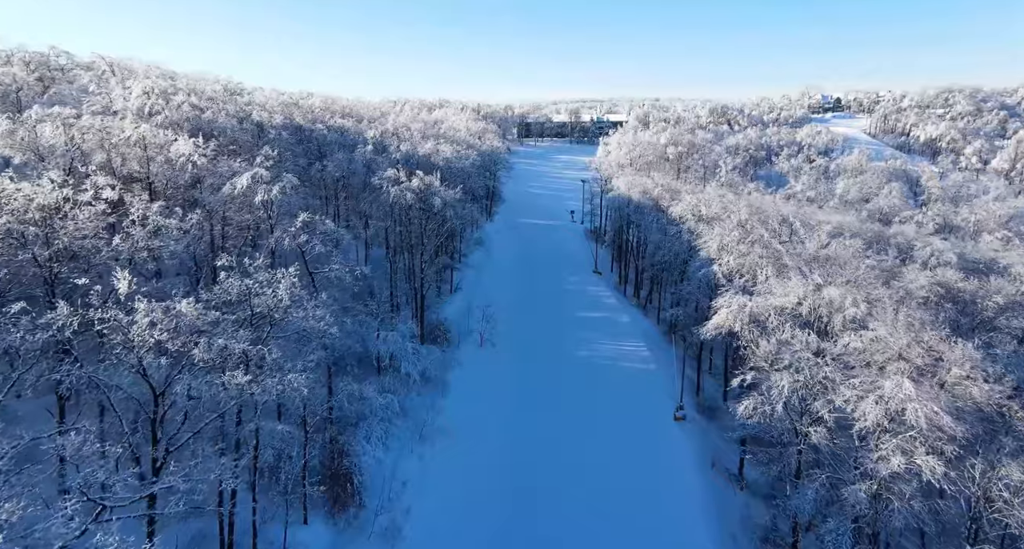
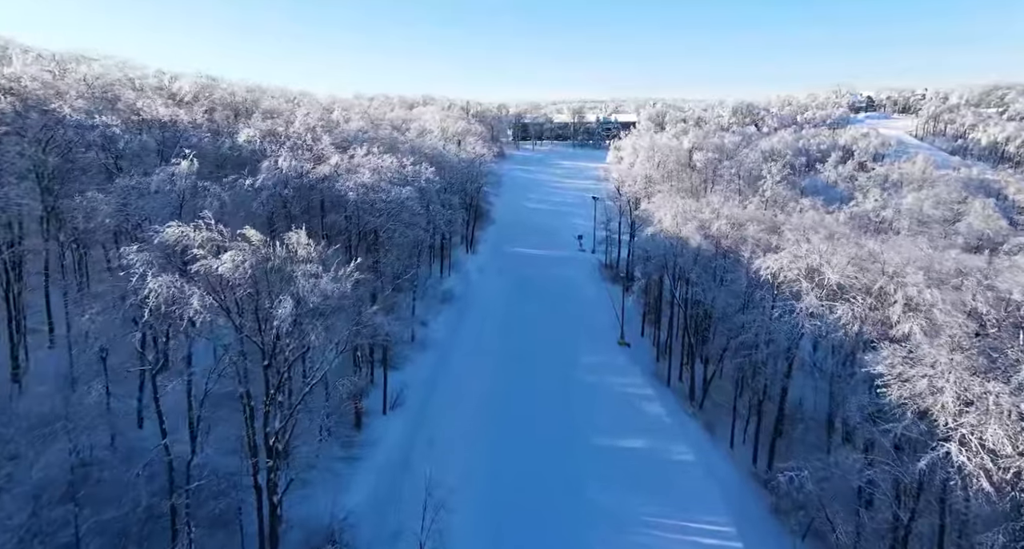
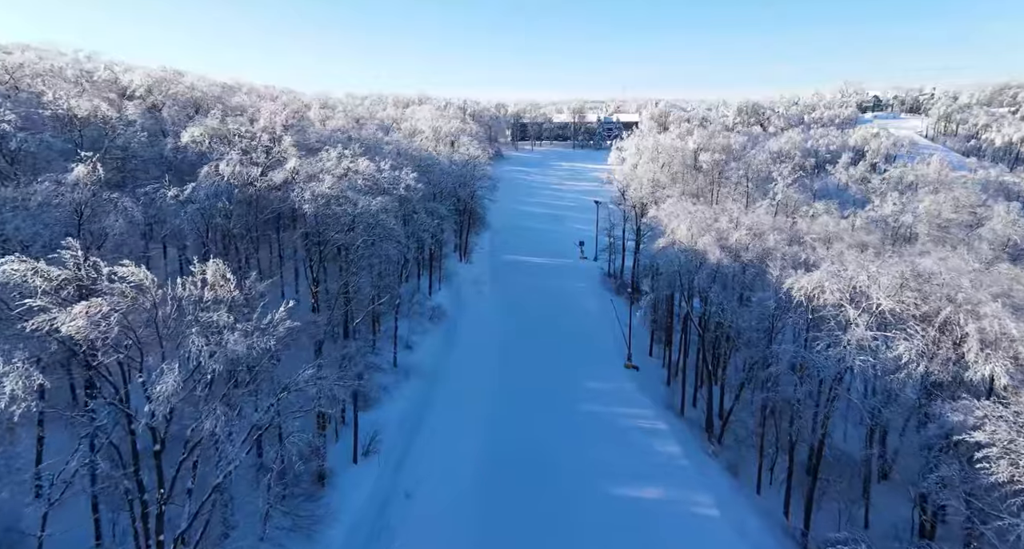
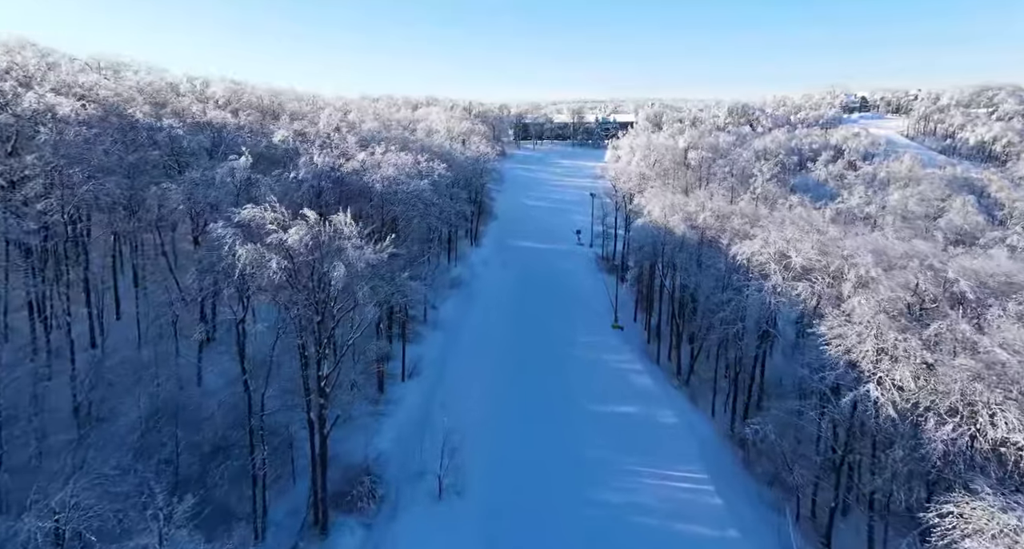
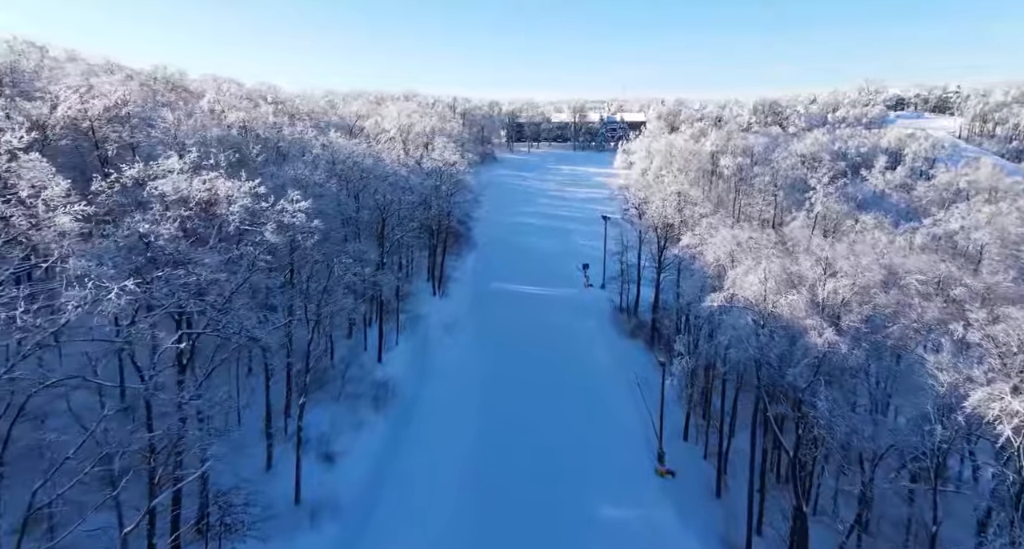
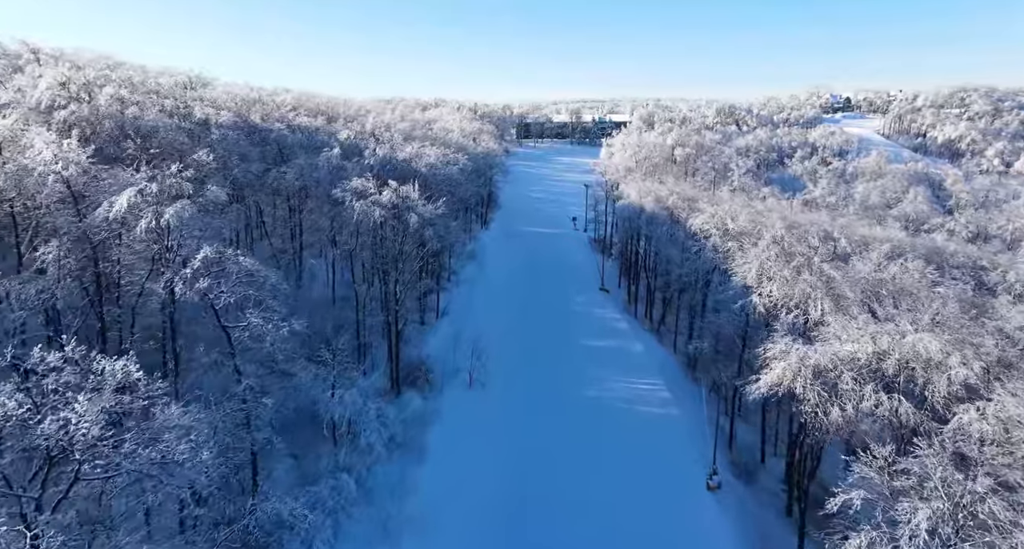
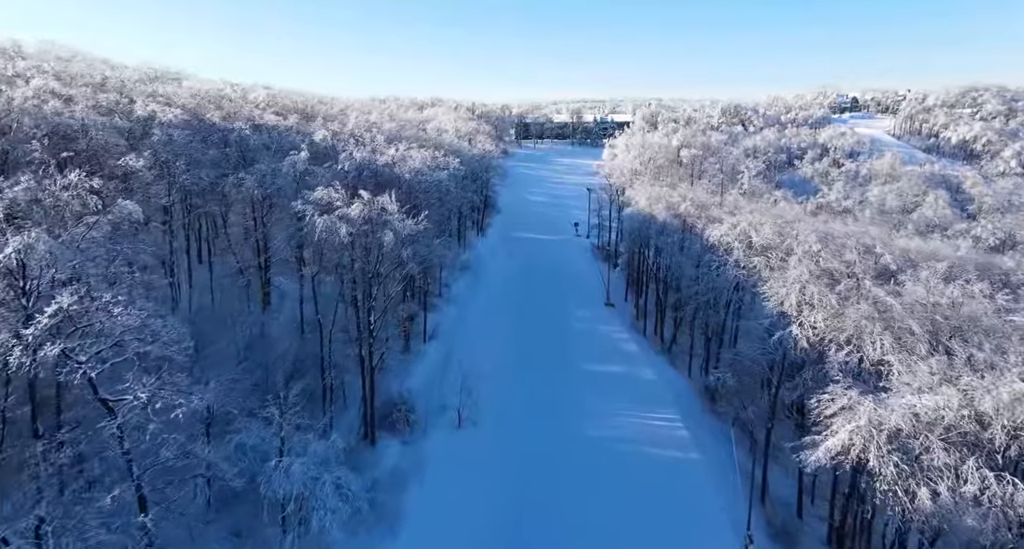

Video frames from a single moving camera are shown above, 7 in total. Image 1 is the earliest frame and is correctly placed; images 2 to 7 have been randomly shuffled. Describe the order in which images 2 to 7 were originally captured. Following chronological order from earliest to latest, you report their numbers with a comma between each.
6, 7, 4, 2, 3, 5
